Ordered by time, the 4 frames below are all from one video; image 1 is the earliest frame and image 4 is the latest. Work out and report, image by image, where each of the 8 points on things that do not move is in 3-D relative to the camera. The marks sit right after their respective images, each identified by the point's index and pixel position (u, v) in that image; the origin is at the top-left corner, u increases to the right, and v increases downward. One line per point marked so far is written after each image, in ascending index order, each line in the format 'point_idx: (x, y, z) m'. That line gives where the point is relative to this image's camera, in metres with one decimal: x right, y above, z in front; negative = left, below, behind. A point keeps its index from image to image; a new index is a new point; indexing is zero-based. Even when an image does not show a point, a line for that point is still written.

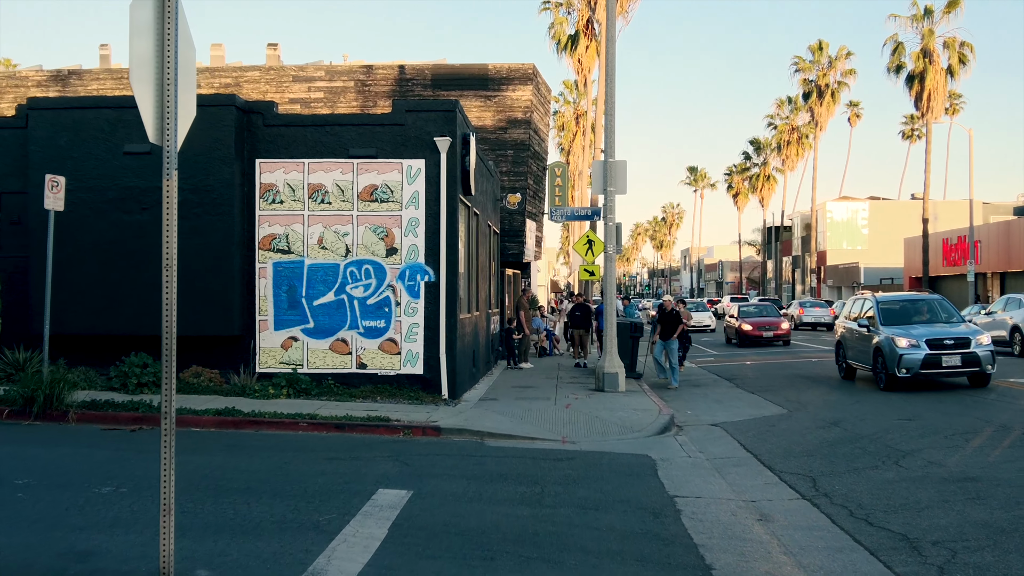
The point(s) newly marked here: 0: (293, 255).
0: (-3.1, +0.5, +13.9) m
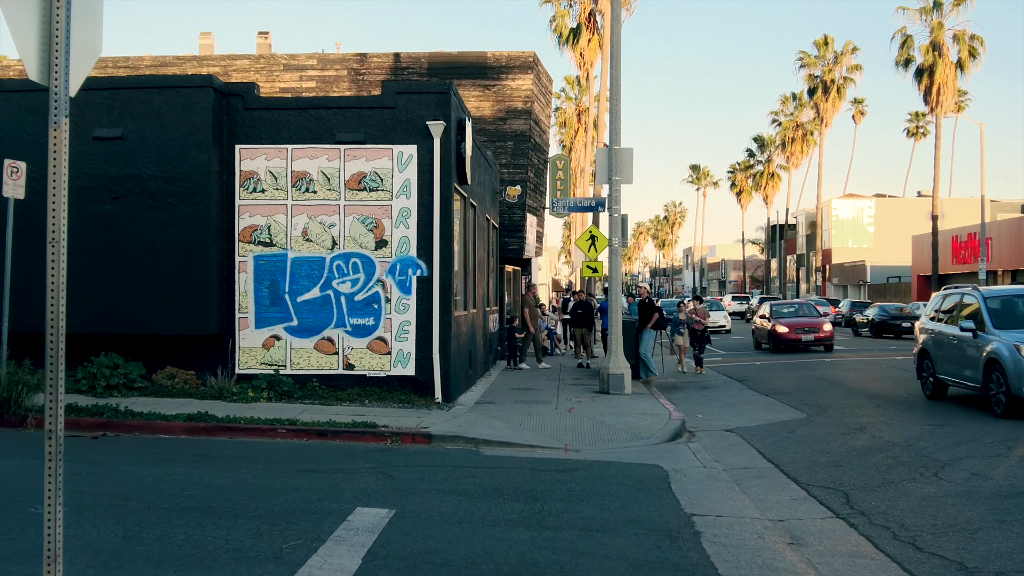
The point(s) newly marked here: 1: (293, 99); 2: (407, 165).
0: (-3.1, +0.5, +13.0) m
1: (-2.9, +2.5, +13.0) m
2: (-1.4, +1.6, +12.9) m
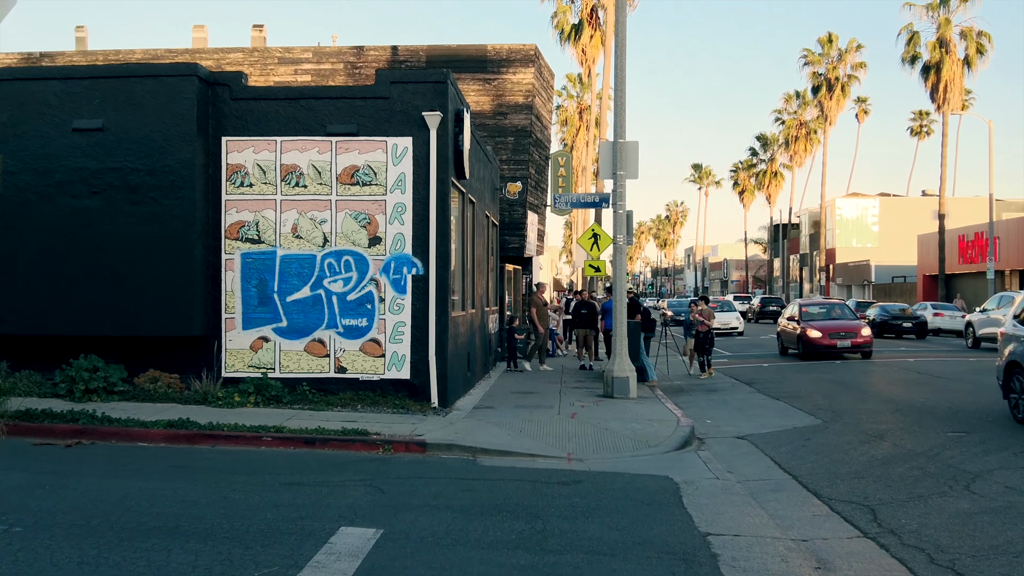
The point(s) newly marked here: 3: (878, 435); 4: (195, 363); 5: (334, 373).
0: (-3.1, +0.5, +12.4) m
1: (-2.9, +2.5, +12.4) m
2: (-1.4, +1.6, +12.3) m
3: (+4.0, -1.6, +10.9) m
4: (-3.9, -0.9, +12.3) m
5: (-2.2, -1.1, +12.3) m
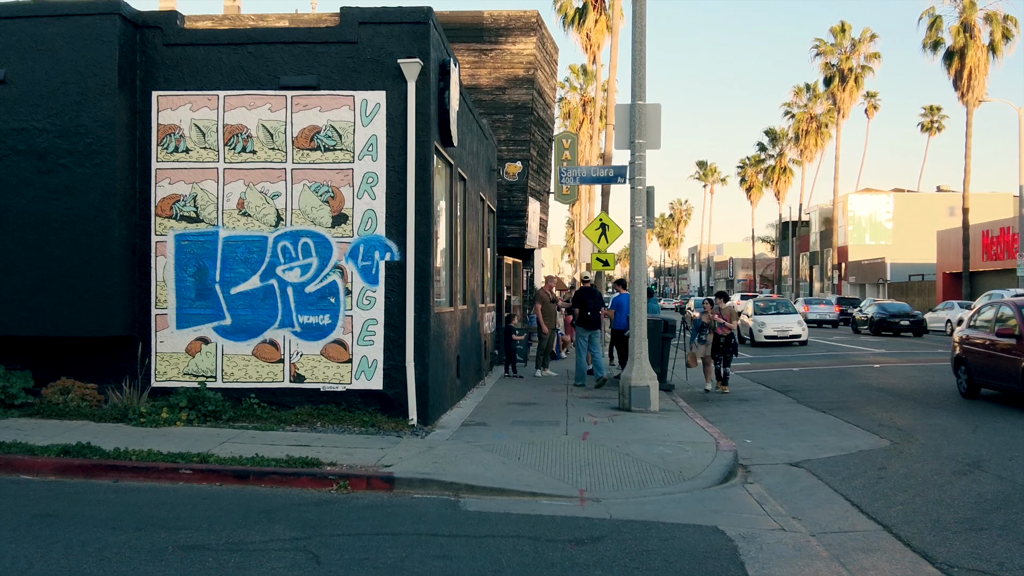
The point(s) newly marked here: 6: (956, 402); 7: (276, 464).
0: (-3.2, +0.7, +10.1) m
1: (-2.9, +2.6, +10.1) m
2: (-1.4, +1.7, +10.0) m
3: (+4.0, -1.5, +8.5) m
4: (-4.0, -0.8, +10.0) m
5: (-2.2, -0.9, +9.9) m
6: (+5.7, -1.5, +12.8) m
7: (-1.8, -1.4, +7.6) m
